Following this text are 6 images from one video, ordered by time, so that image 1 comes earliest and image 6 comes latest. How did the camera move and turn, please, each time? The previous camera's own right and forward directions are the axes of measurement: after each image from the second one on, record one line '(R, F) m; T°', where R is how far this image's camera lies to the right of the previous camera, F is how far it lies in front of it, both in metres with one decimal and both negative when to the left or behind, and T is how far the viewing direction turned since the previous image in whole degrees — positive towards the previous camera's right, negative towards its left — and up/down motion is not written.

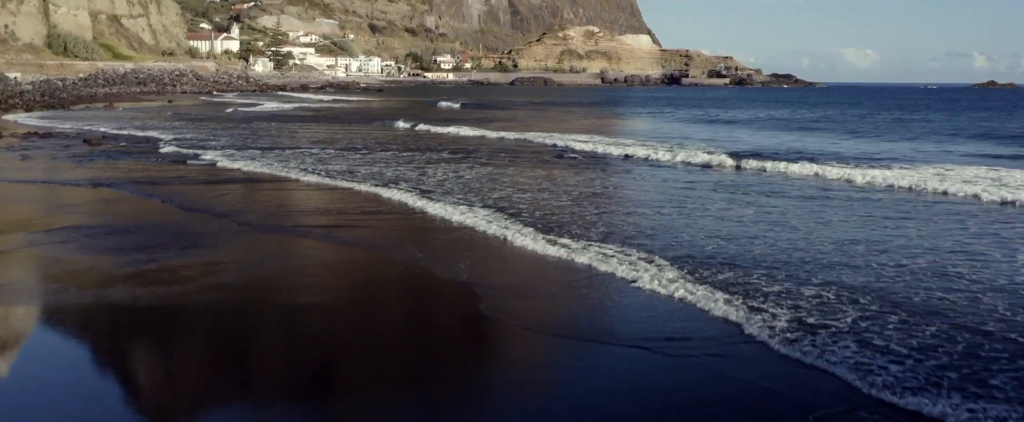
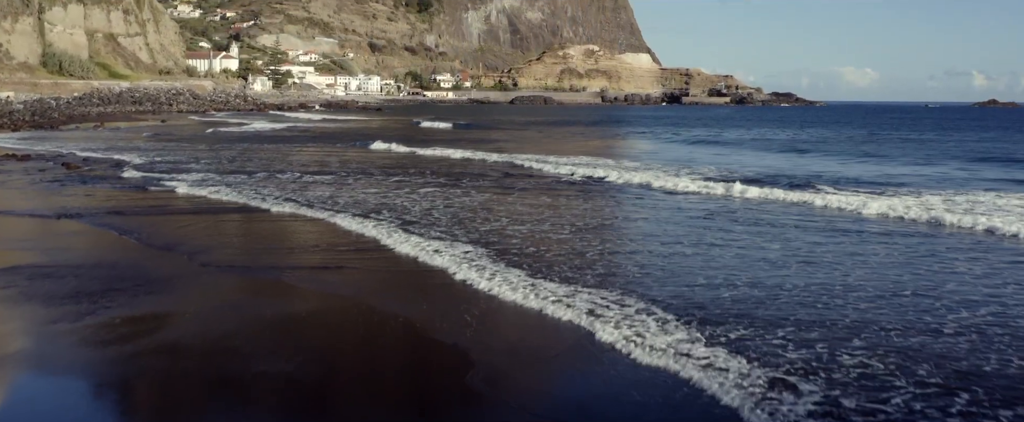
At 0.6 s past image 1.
(0.0, +1.1) m; 0°
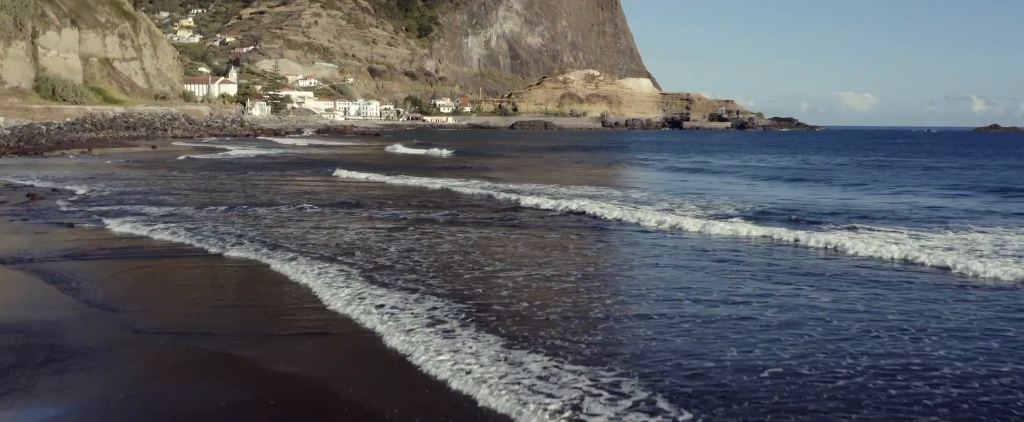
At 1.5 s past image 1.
(0.0, +1.5) m; 0°
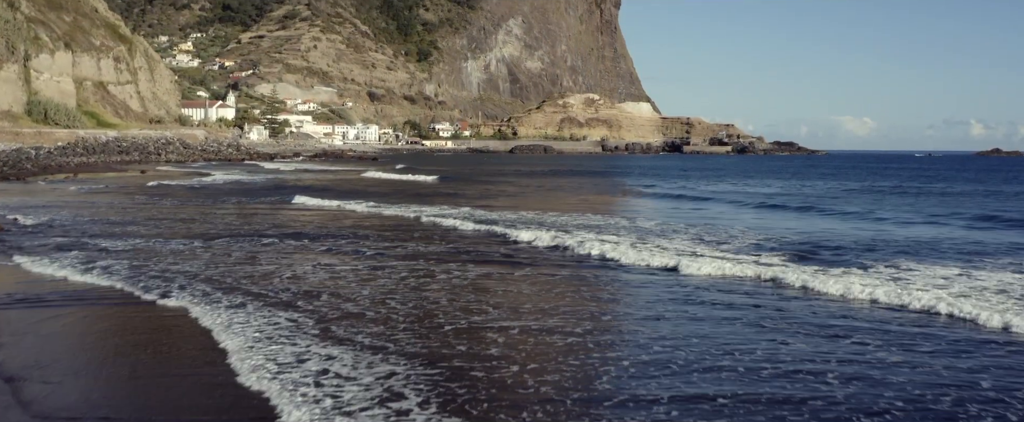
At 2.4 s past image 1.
(0.0, +1.5) m; 0°
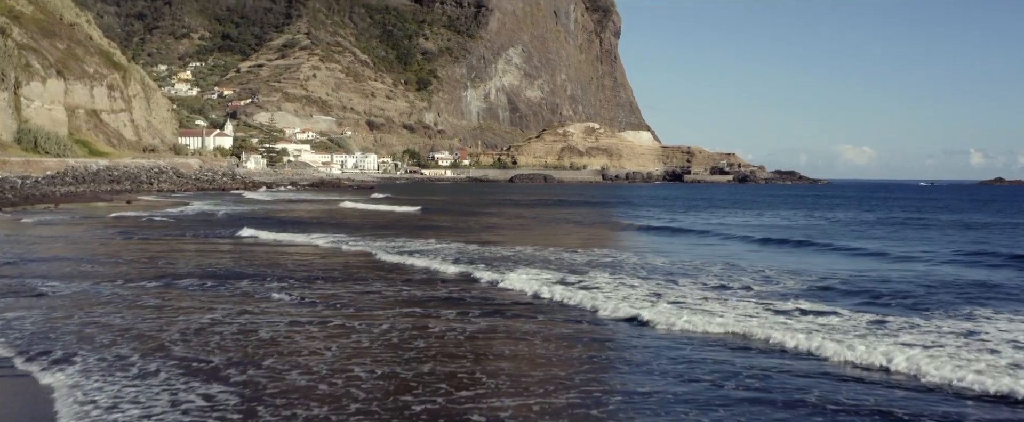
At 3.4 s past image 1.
(0.0, +1.8) m; 0°
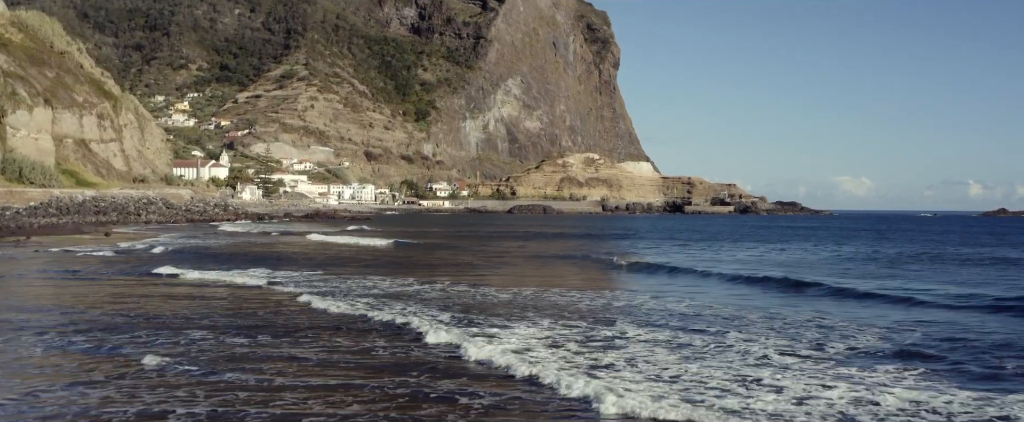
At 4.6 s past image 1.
(0.0, +2.2) m; 0°
